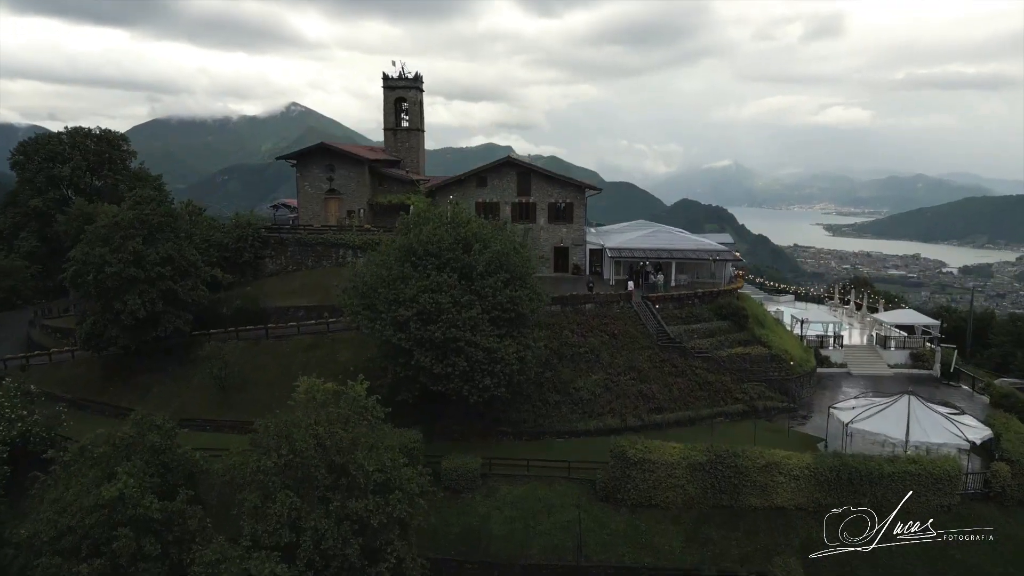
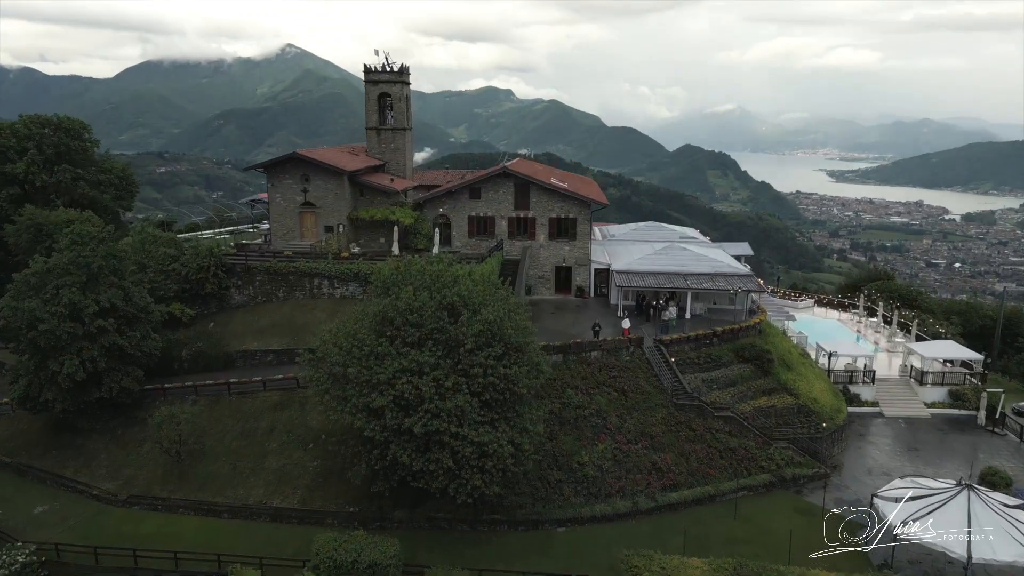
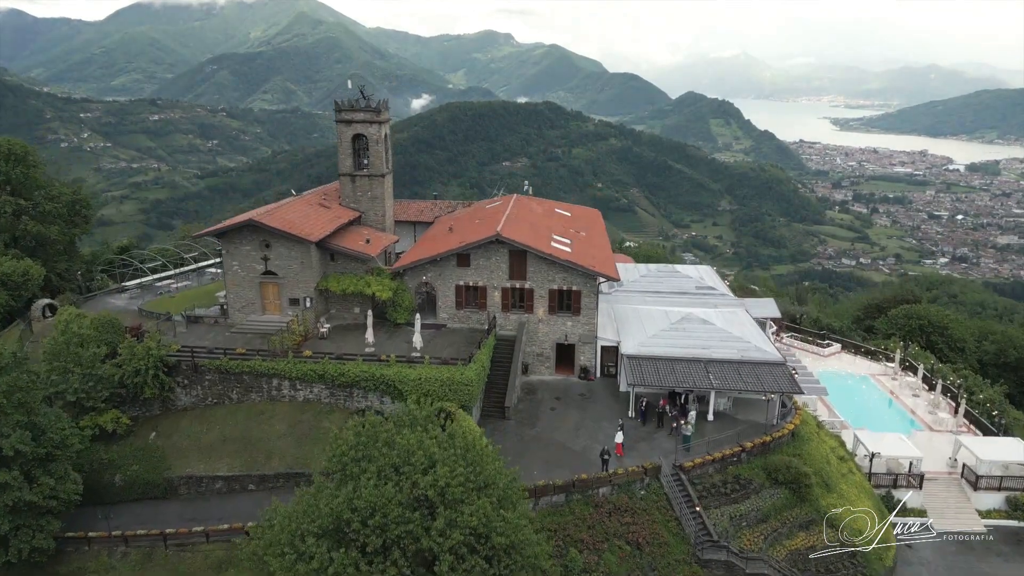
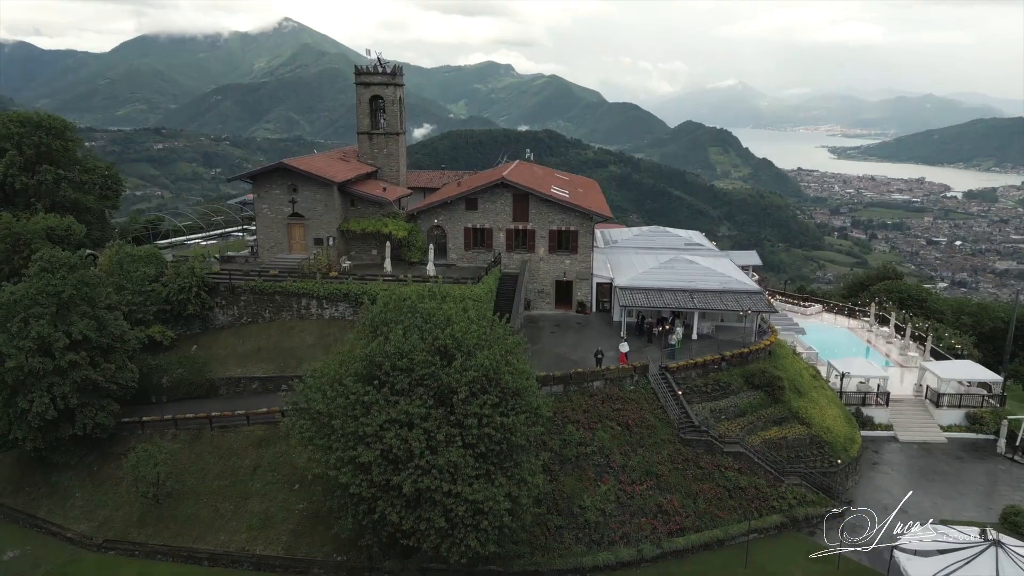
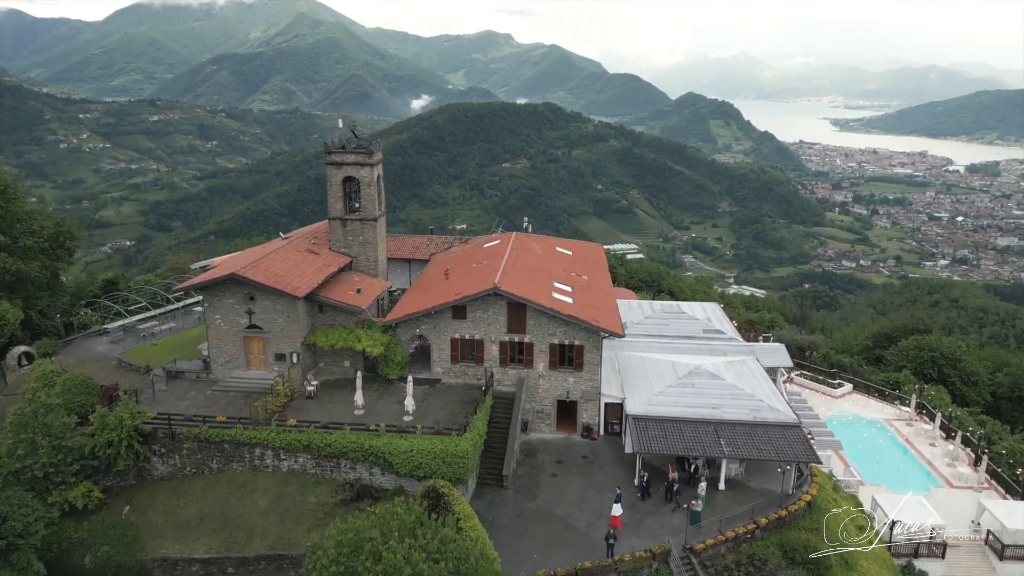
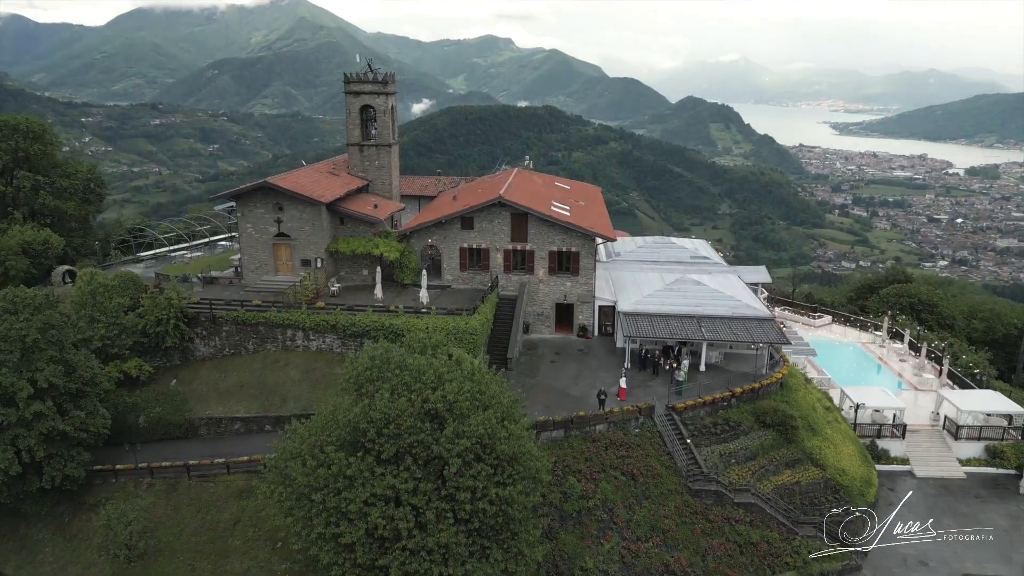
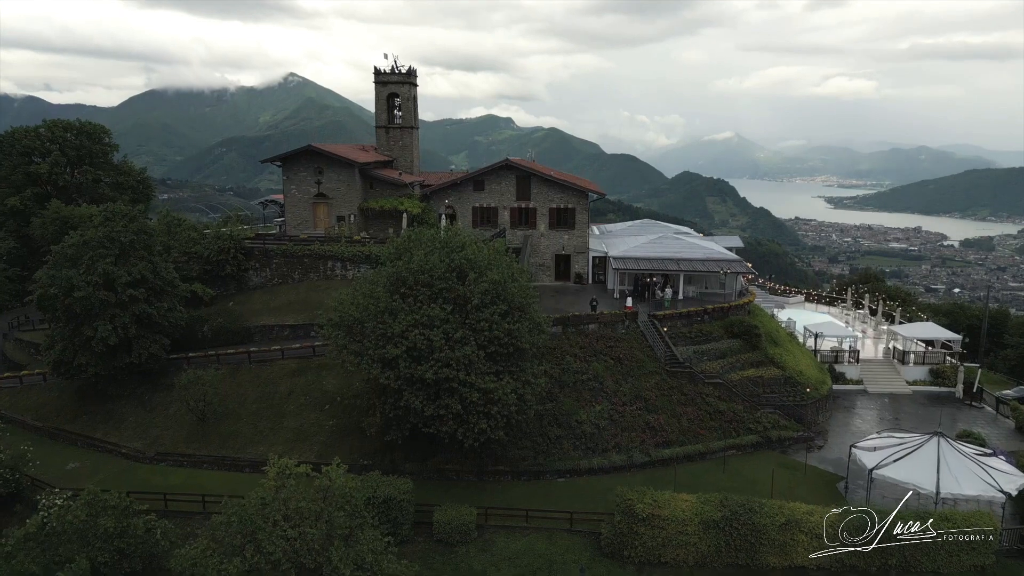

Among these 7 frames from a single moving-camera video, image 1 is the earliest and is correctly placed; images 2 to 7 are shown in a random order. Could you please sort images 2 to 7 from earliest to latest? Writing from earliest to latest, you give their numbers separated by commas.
7, 2, 4, 6, 3, 5
